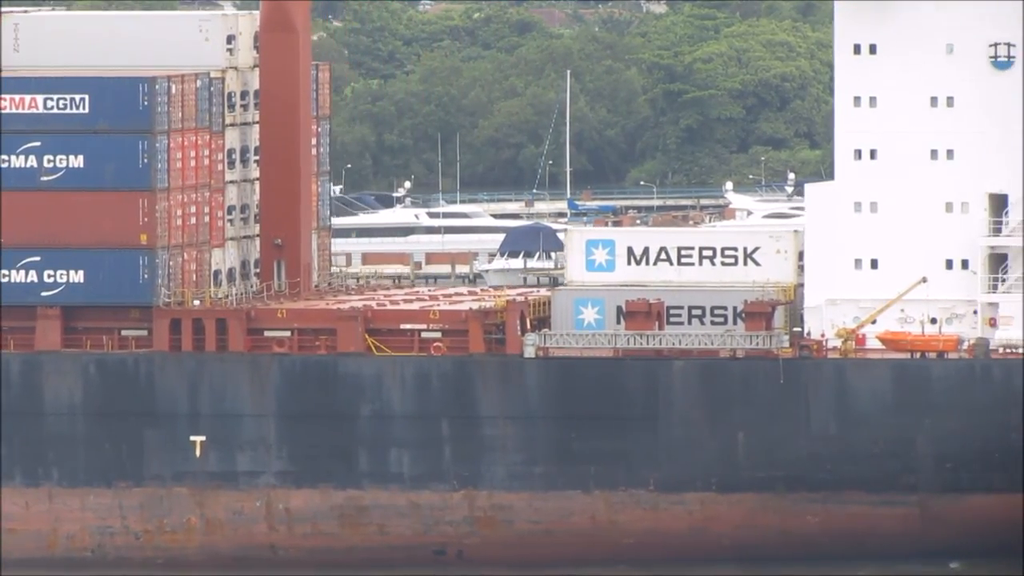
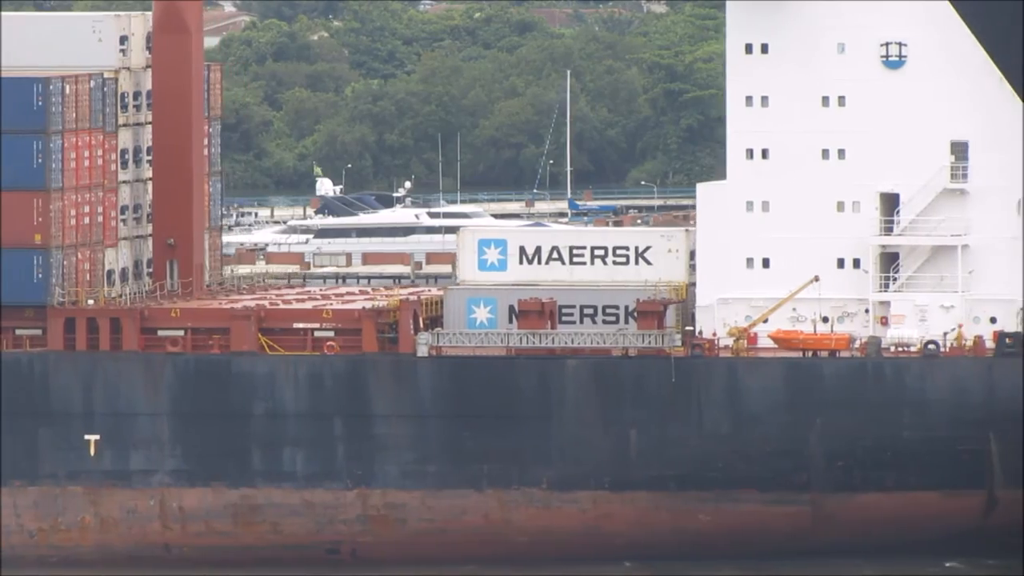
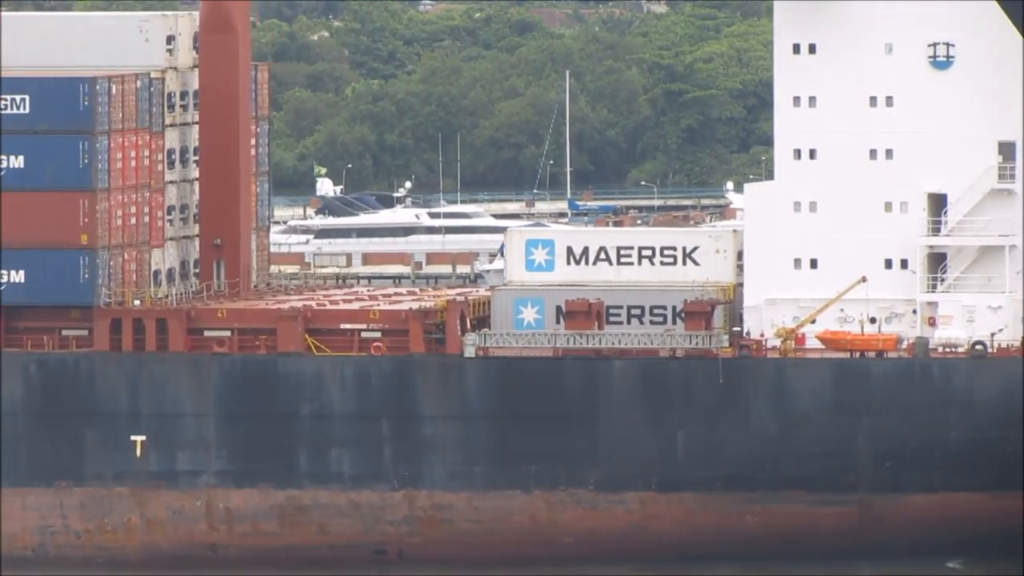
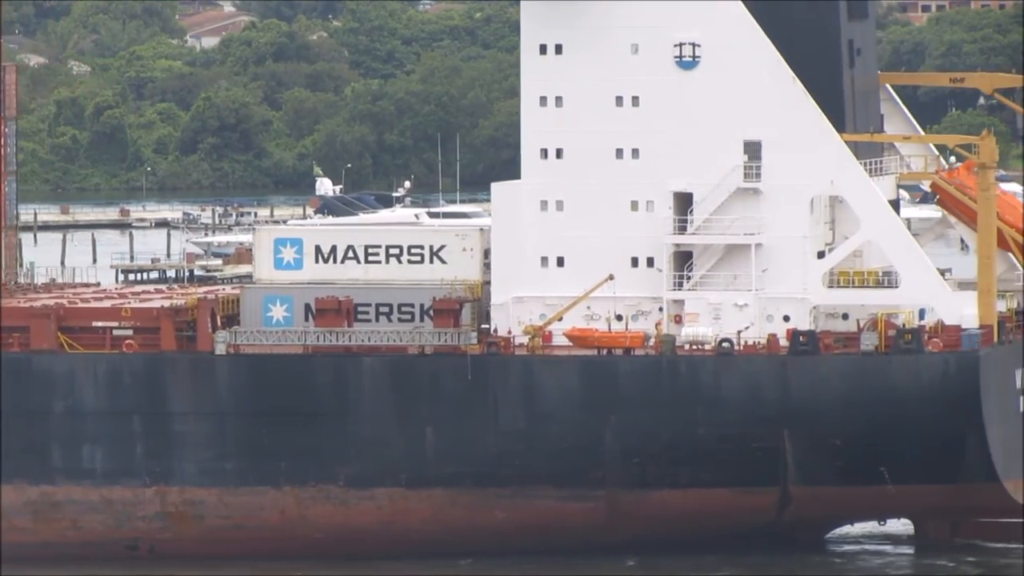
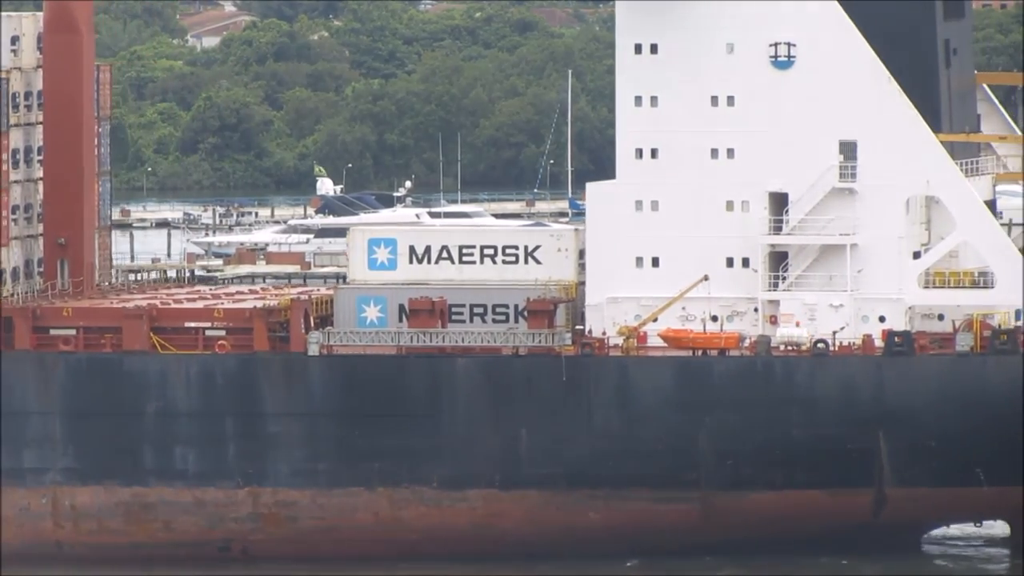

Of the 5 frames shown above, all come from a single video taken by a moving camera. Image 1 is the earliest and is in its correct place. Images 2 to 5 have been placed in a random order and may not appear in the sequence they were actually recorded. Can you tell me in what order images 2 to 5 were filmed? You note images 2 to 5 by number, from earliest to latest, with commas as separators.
3, 2, 5, 4
